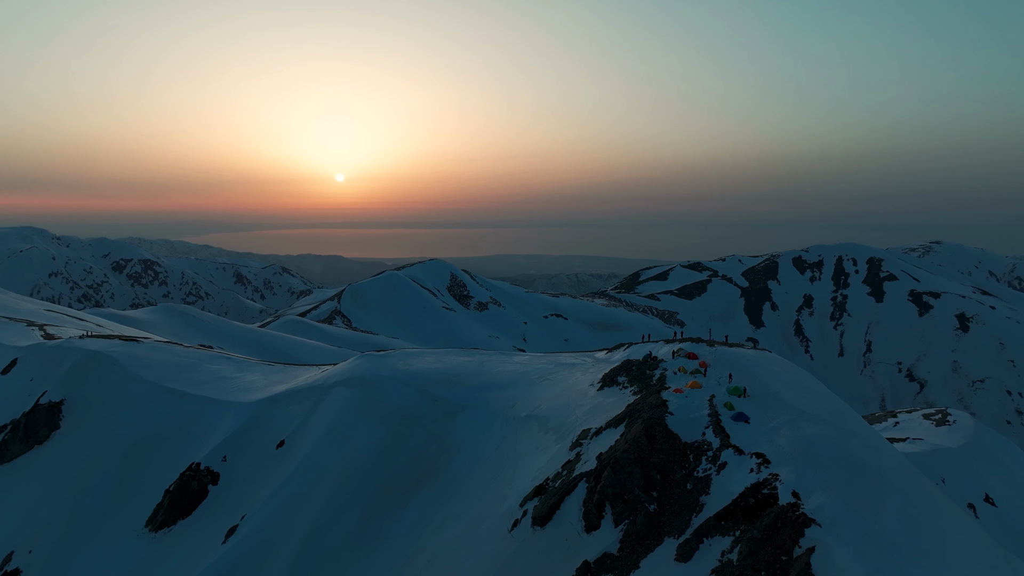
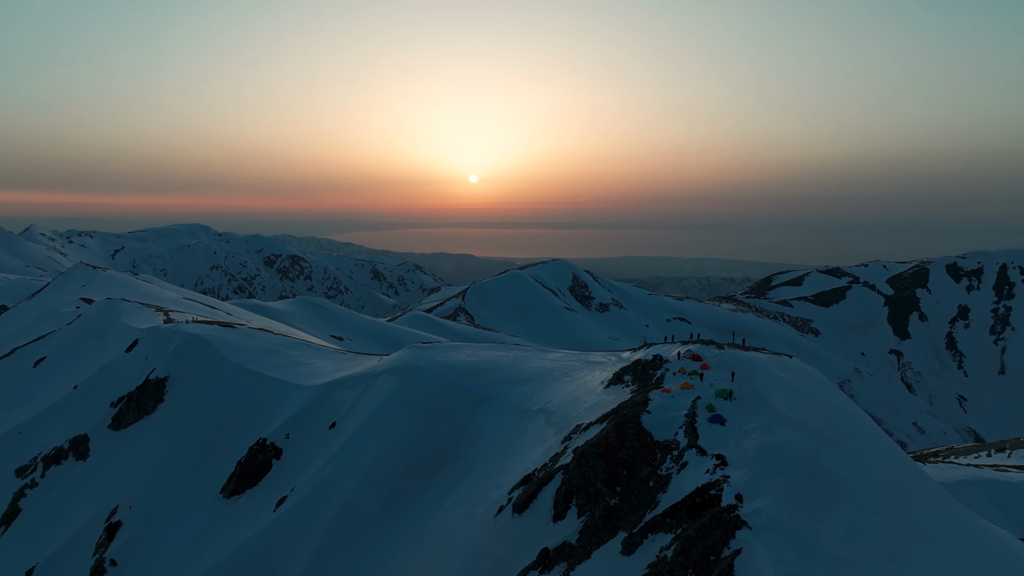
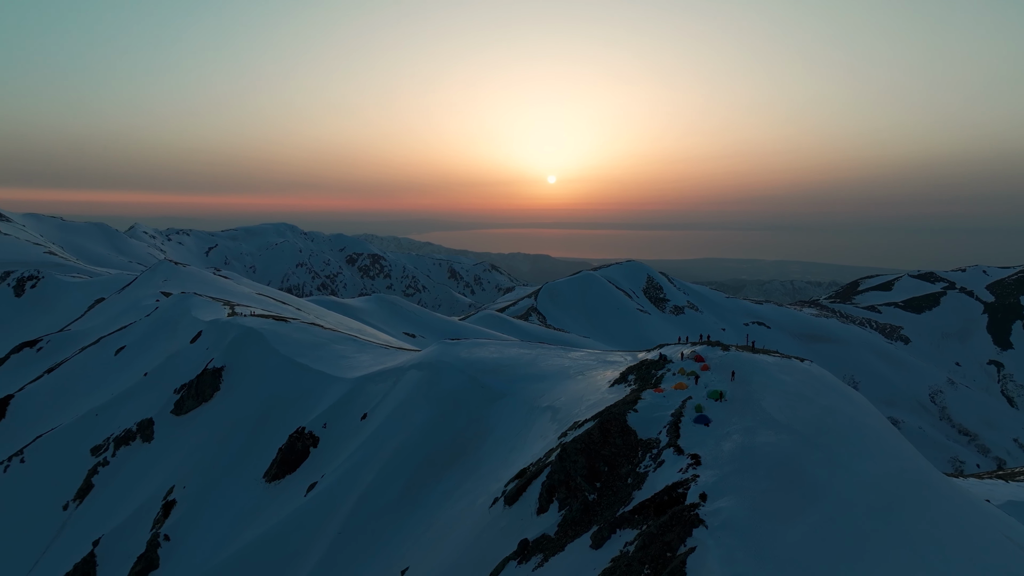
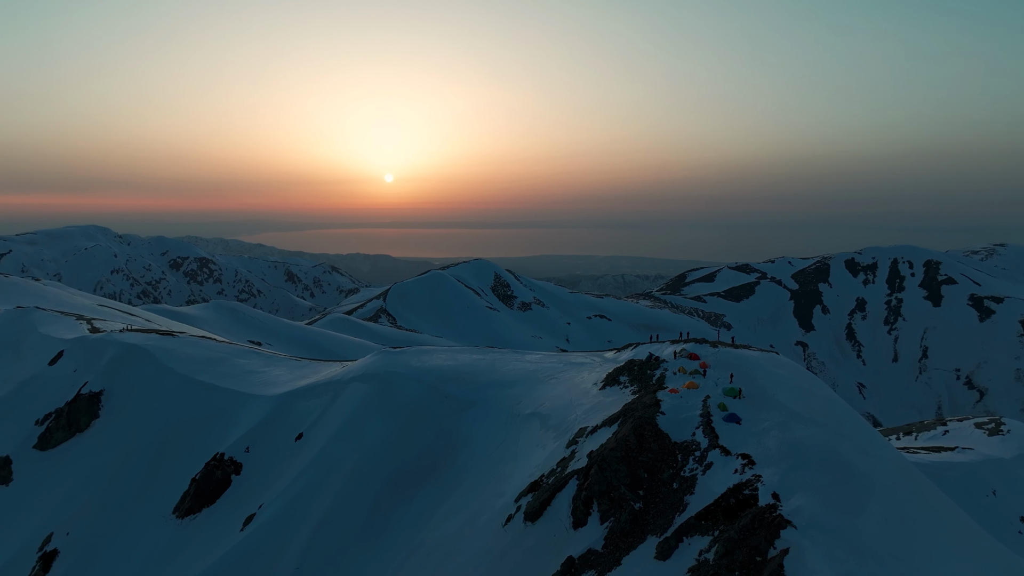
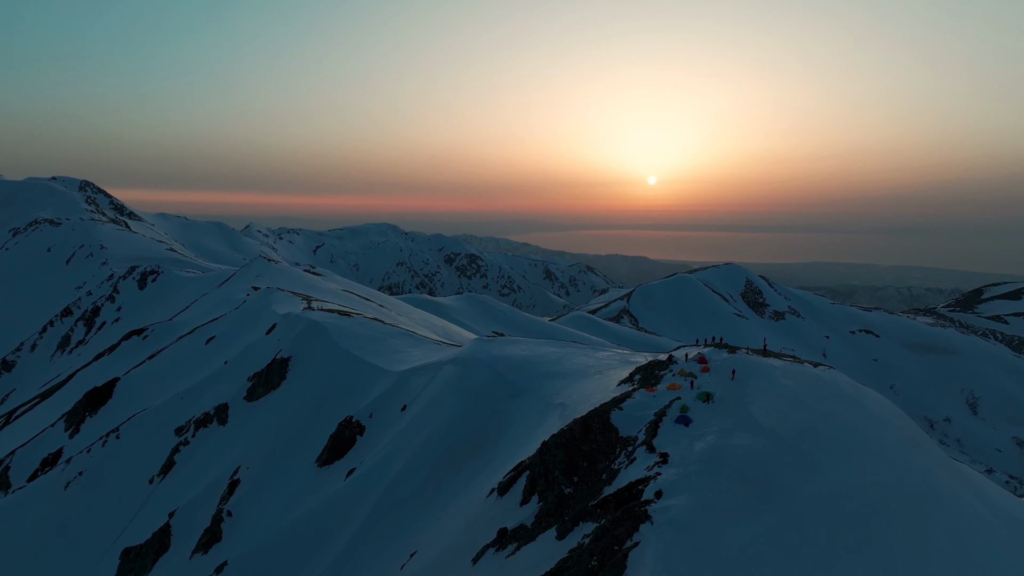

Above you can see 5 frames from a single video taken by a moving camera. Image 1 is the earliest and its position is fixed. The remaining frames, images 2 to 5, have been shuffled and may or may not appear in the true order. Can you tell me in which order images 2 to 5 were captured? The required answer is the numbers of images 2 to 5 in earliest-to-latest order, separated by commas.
4, 2, 3, 5
